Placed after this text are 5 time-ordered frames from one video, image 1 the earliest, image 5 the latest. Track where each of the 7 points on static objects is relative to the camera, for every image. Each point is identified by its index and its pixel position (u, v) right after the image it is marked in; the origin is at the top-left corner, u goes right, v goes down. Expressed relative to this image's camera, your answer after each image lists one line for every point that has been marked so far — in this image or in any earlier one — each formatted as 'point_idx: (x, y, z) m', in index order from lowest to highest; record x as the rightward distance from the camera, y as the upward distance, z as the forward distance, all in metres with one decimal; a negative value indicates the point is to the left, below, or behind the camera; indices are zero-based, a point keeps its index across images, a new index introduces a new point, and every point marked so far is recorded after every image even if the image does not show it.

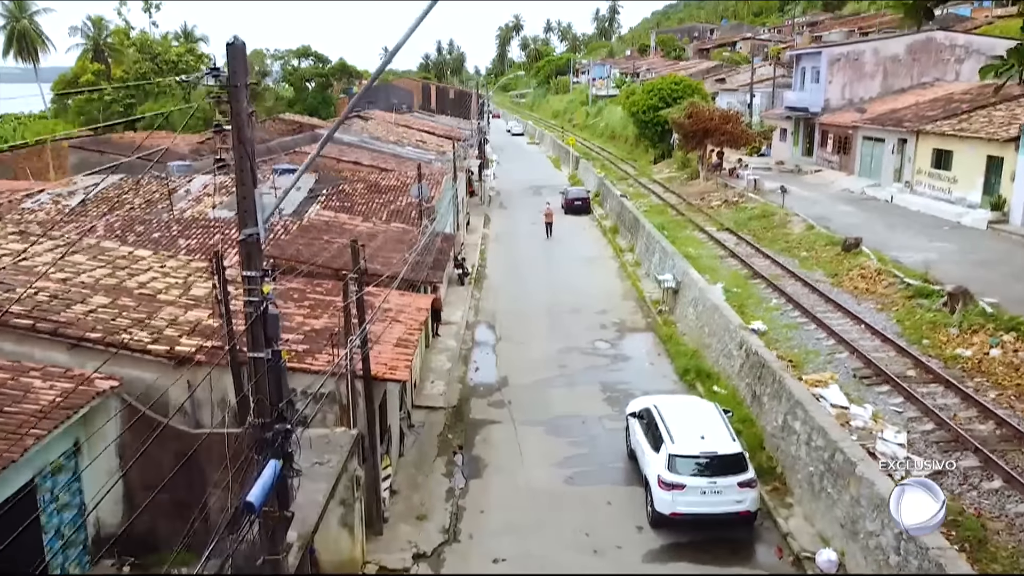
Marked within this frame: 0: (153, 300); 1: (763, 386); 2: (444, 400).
0: (-6.4, -0.2, +13.5) m
1: (+5.1, -1.9, +15.3) m
2: (-1.6, -2.6, +17.6) m
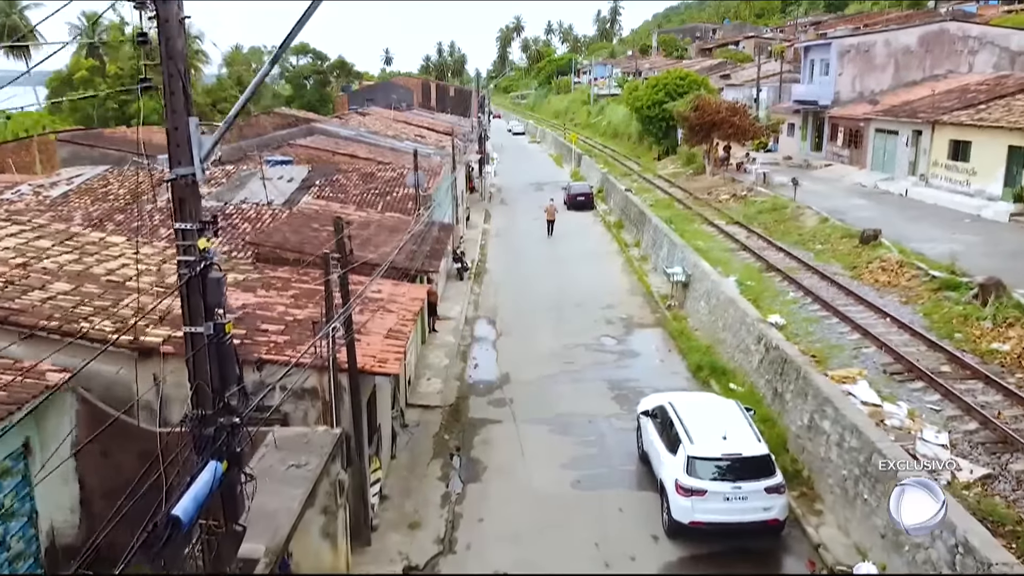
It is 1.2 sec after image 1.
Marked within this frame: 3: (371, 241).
0: (-6.3, 0.0, +12.4) m
1: (+5.1, -1.7, +14.1) m
2: (-1.5, -2.4, +16.4) m
3: (-3.2, +1.0, +17.1) m
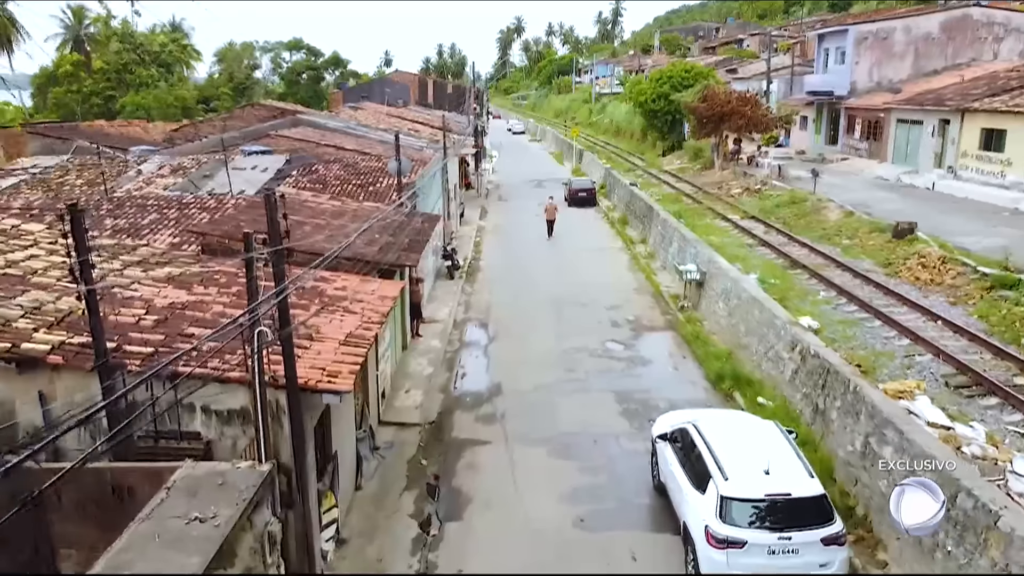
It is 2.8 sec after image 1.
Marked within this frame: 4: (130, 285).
0: (-6.5, +0.1, +10.0) m
1: (+4.9, -1.7, +11.8) m
2: (-1.7, -2.3, +14.1) m
3: (-3.3, +1.1, +14.7) m
4: (-5.5, 0.0, +10.9) m
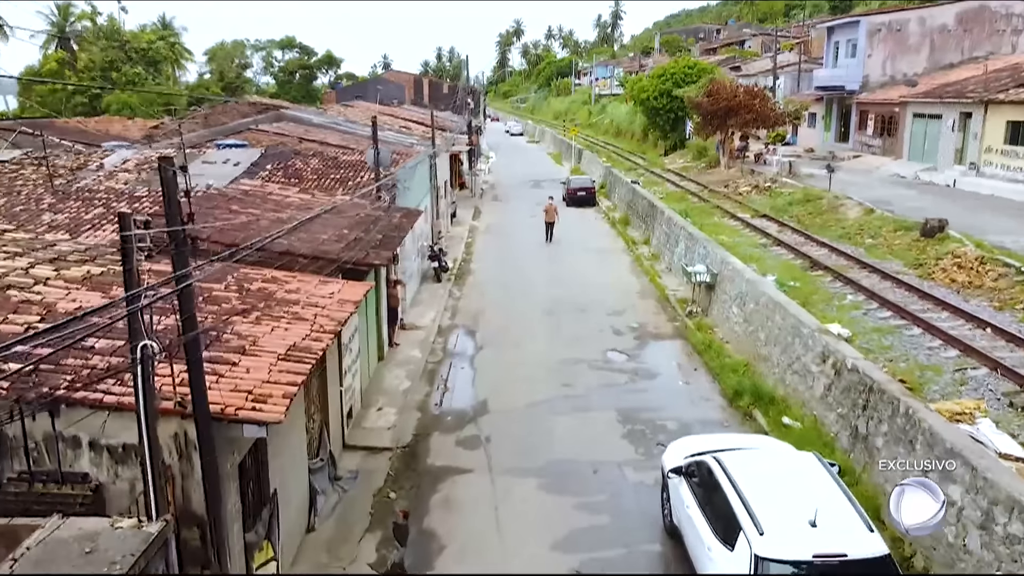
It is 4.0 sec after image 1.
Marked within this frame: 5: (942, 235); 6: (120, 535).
0: (-6.7, +0.1, +8.2) m
1: (+4.7, -1.7, +9.9) m
2: (-1.9, -2.4, +12.2) m
3: (-3.5, +1.0, +12.9) m
4: (-5.7, 0.0, +9.1) m
5: (+10.5, +1.3, +18.7) m
6: (-2.9, -1.8, +5.6) m
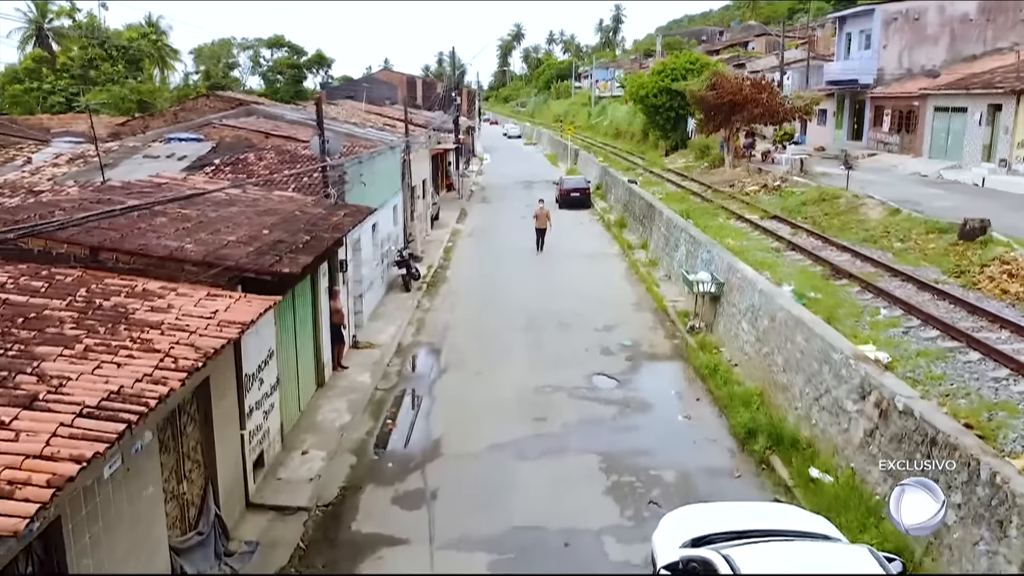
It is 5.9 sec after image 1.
0: (-7.3, -0.1, +5.6) m
1: (+4.1, -1.9, +7.3) m
2: (-2.5, -2.6, +9.6) m
3: (-4.1, +0.8, +10.3) m
4: (-6.3, -0.1, +6.5) m
5: (+10.0, +1.1, +16.1) m
6: (-3.5, -2.0, +3.1) m
